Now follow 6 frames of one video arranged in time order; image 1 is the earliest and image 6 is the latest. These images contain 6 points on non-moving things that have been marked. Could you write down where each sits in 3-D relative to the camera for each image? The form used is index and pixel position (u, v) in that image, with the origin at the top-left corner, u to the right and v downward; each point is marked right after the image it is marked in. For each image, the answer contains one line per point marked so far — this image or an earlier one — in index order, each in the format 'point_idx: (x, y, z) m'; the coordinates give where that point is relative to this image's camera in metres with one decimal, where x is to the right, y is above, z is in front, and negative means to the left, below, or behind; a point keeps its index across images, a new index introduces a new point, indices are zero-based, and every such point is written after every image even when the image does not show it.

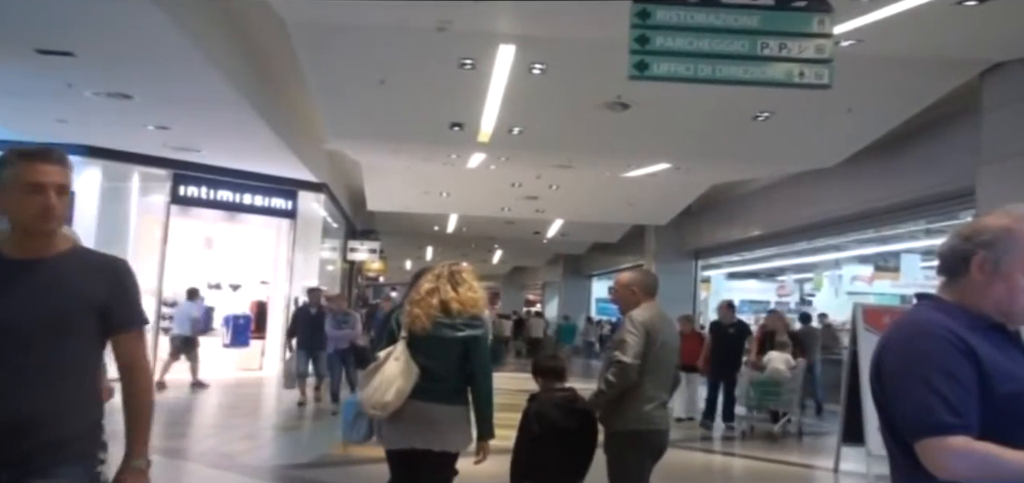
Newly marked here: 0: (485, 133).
0: (-0.3, +1.1, +9.3) m
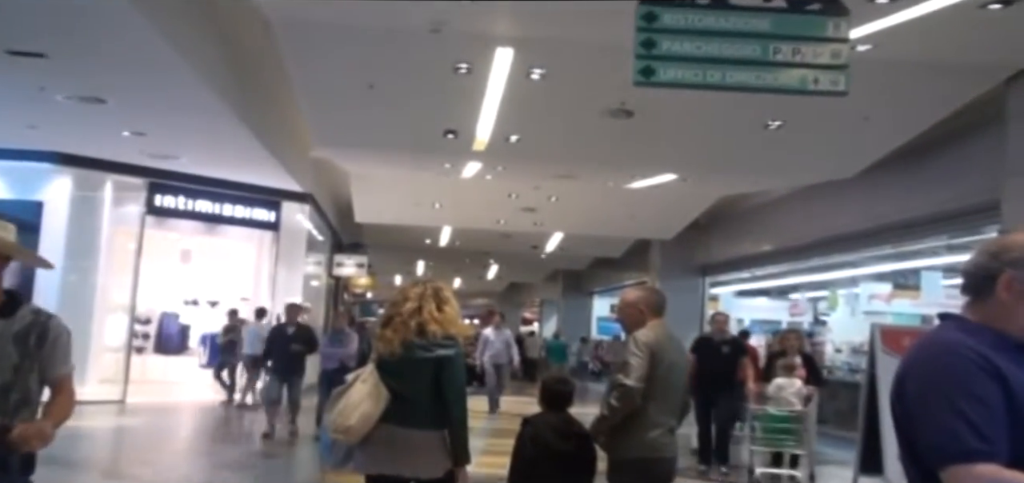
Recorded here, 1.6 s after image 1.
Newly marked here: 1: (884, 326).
0: (-0.3, +0.9, +8.9) m
1: (+2.7, -0.6, +7.3) m
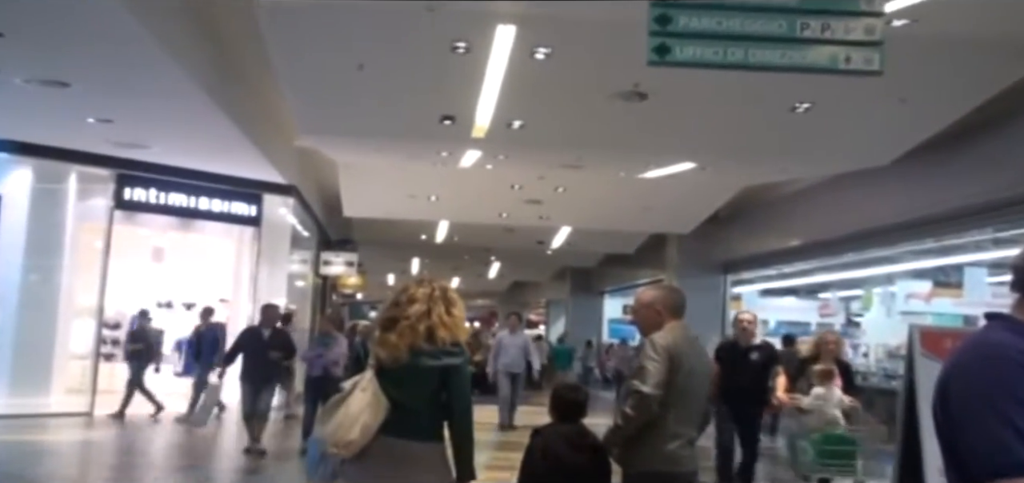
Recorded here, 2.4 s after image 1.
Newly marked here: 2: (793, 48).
0: (-0.3, +1.0, +8.3) m
1: (+2.8, -0.6, +6.7) m
2: (+1.6, +1.1, +5.6) m
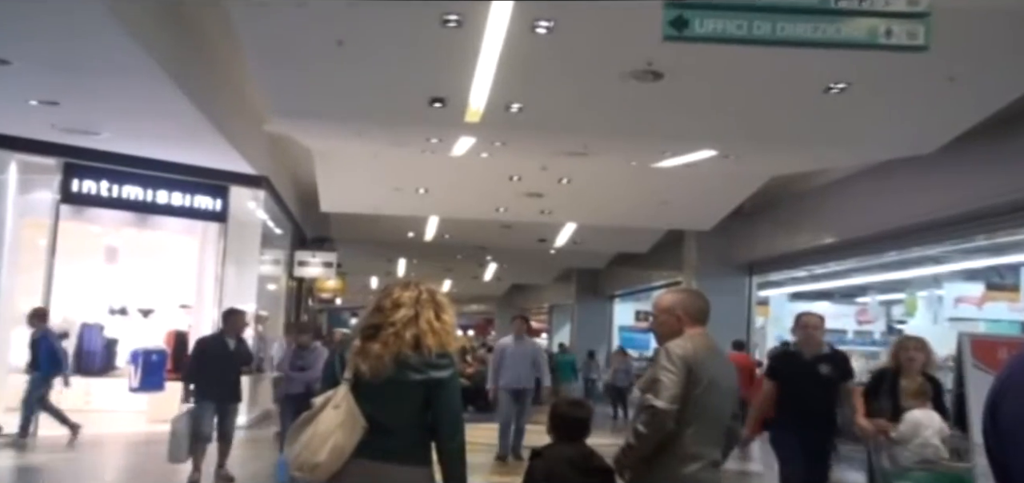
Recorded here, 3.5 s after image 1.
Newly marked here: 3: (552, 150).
0: (-0.3, +1.0, +7.6) m
1: (+2.8, -0.6, +5.9) m
2: (+1.6, +1.1, +4.8) m
3: (+0.4, +0.8, +9.3) m
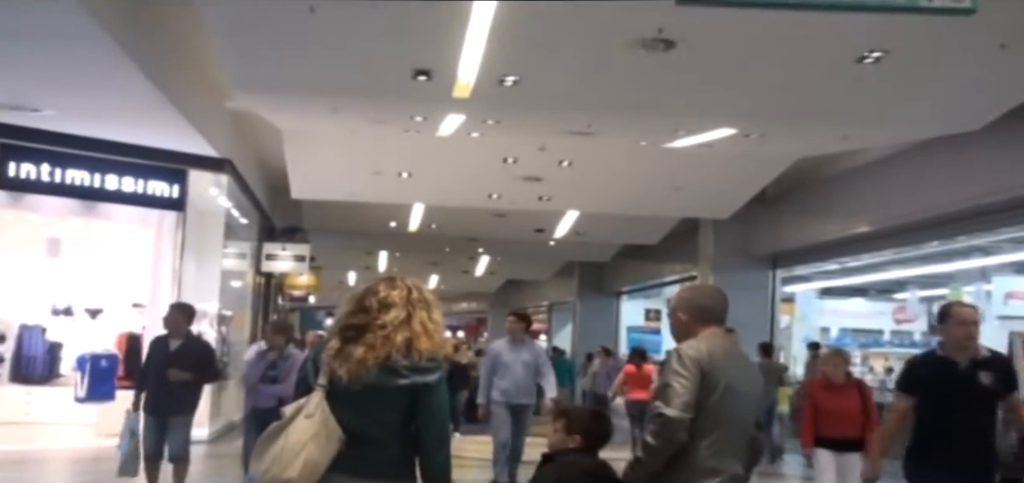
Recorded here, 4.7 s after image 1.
0: (-0.3, +1.0, +6.9) m
1: (+2.7, -0.5, +5.3) m
2: (+1.5, +1.1, +4.2) m
3: (+0.4, +0.9, +8.7) m
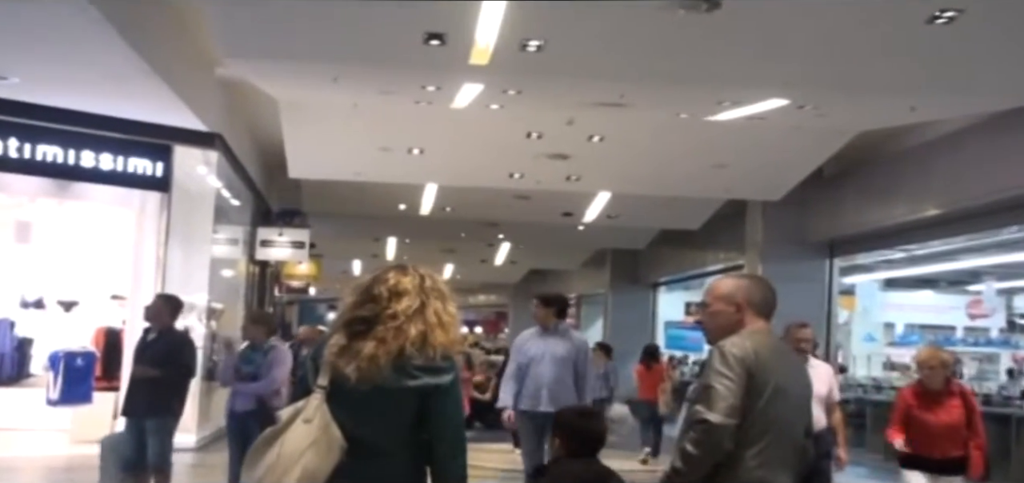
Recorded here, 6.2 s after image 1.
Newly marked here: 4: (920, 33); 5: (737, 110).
0: (-0.2, +1.1, +6.4) m
1: (+2.8, -0.4, +4.7) m
2: (+1.6, +1.2, +3.6) m
3: (+0.5, +1.0, +8.1) m
4: (+2.2, +1.1, +5.5) m
5: (+1.7, +0.9, +8.4) m
